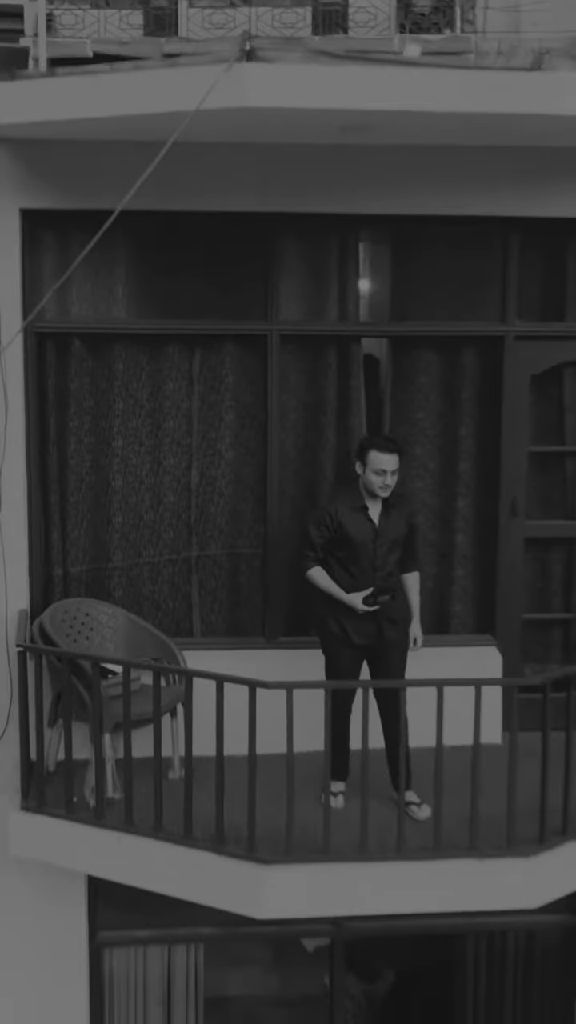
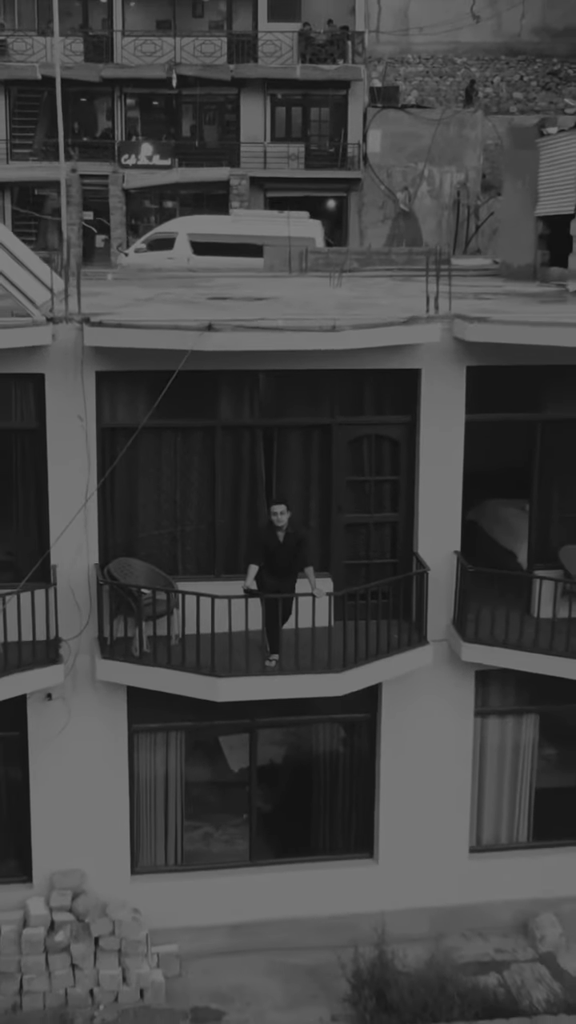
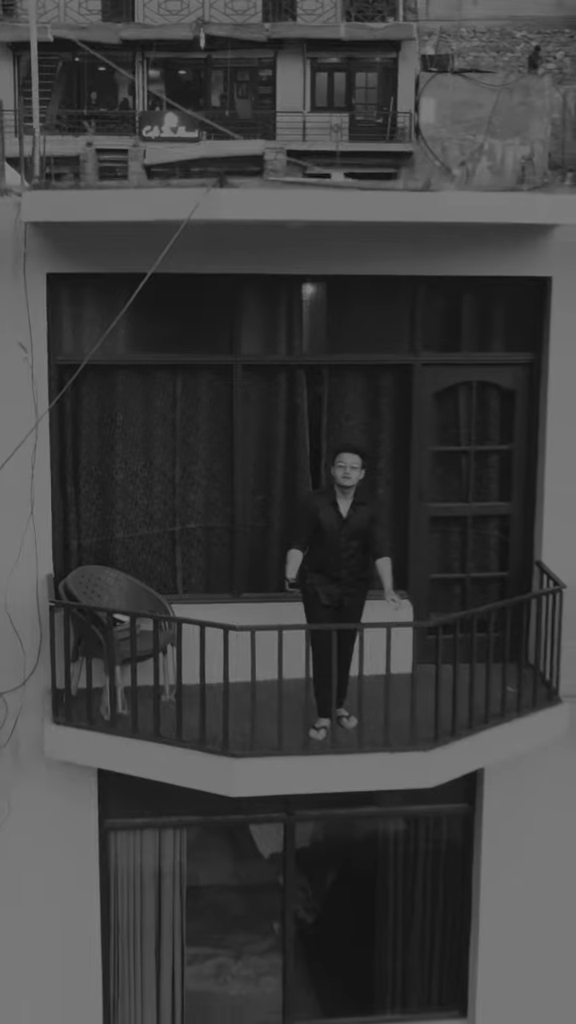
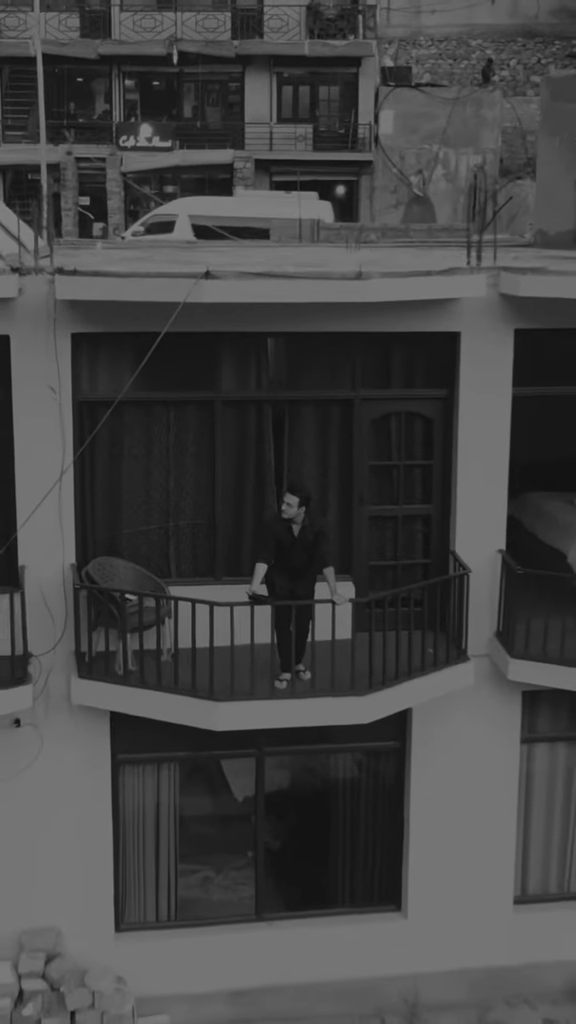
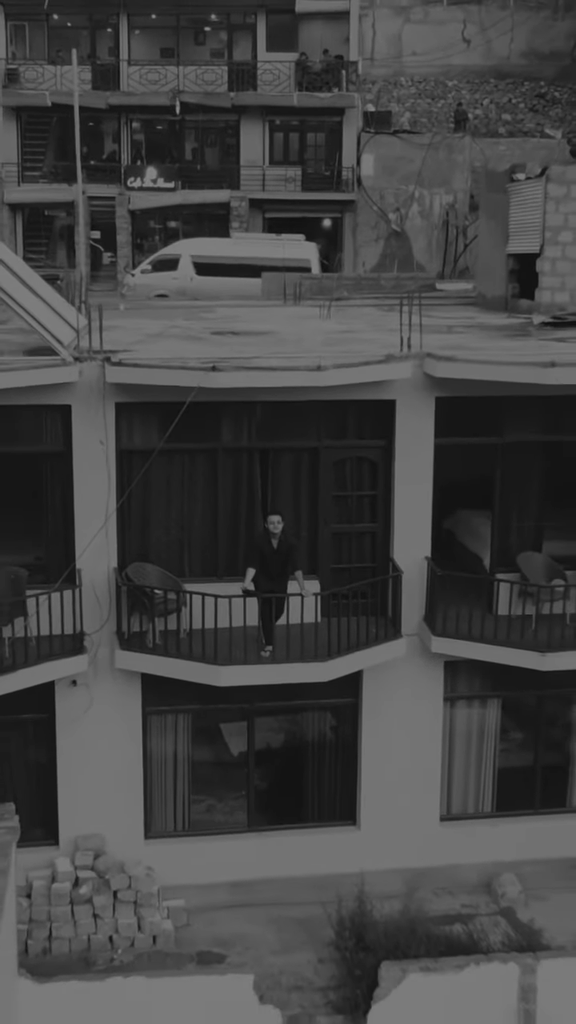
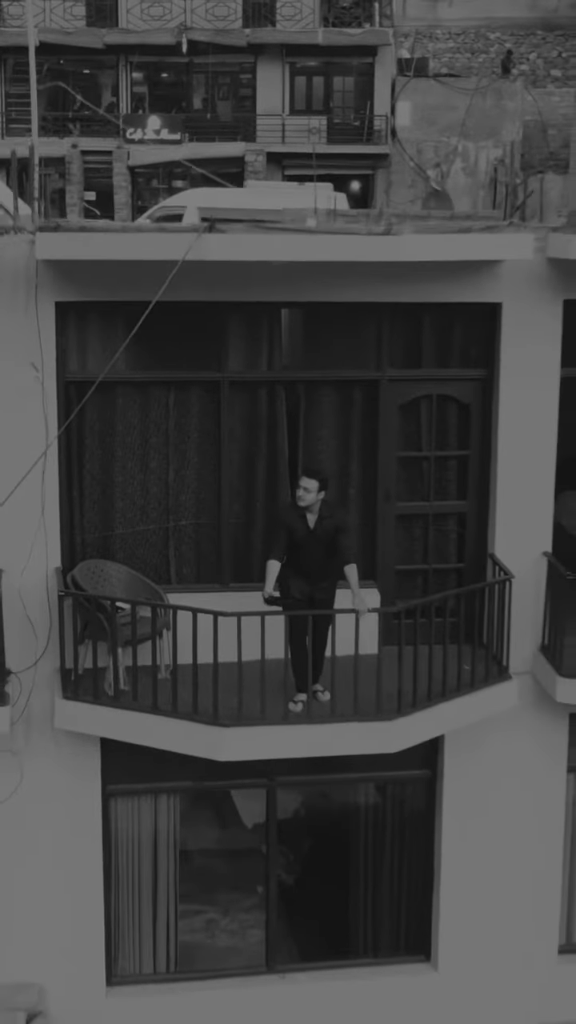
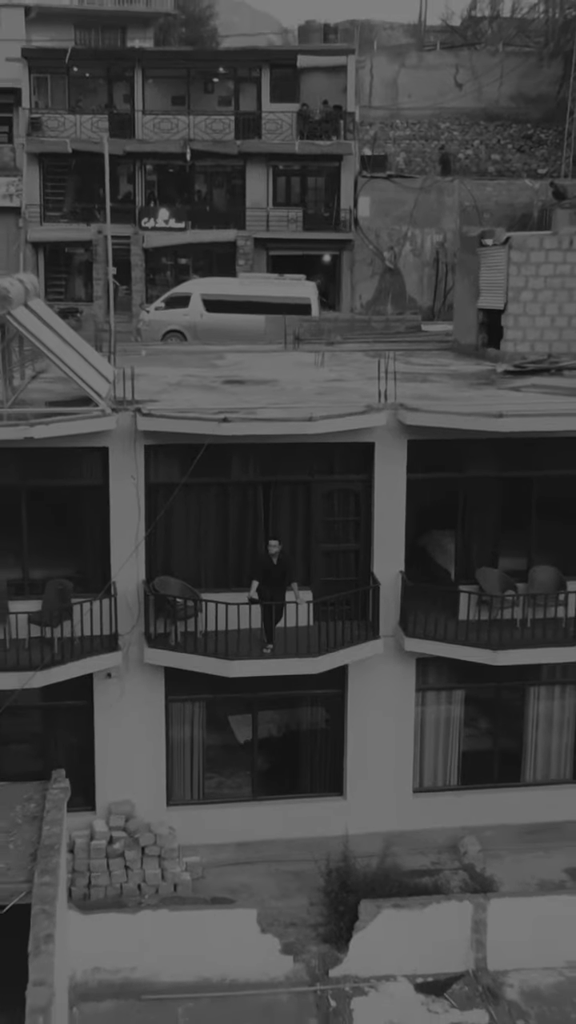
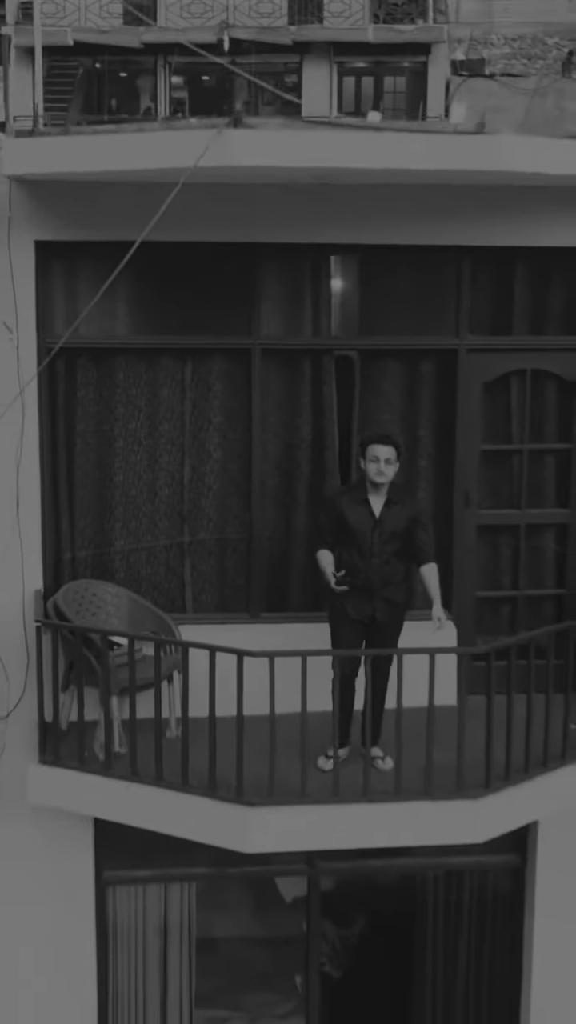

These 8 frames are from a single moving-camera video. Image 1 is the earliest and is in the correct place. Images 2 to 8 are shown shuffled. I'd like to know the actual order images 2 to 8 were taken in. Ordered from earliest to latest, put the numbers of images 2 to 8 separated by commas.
8, 3, 6, 4, 2, 5, 7
